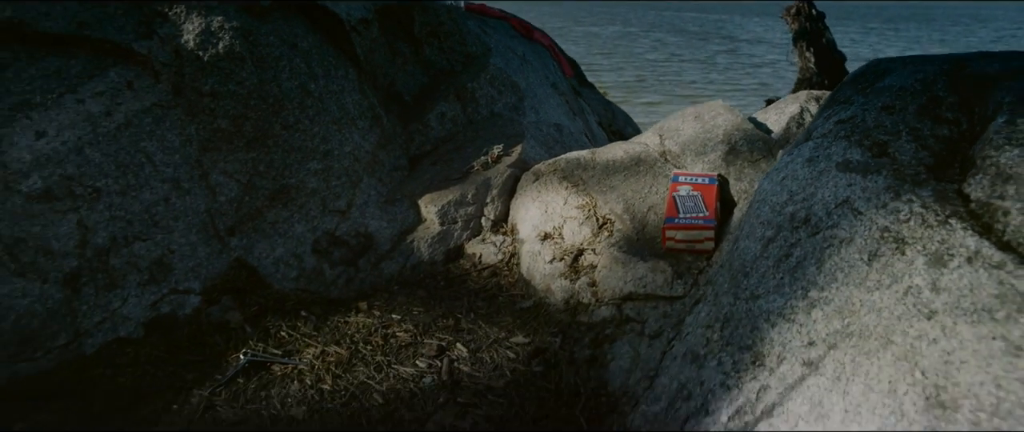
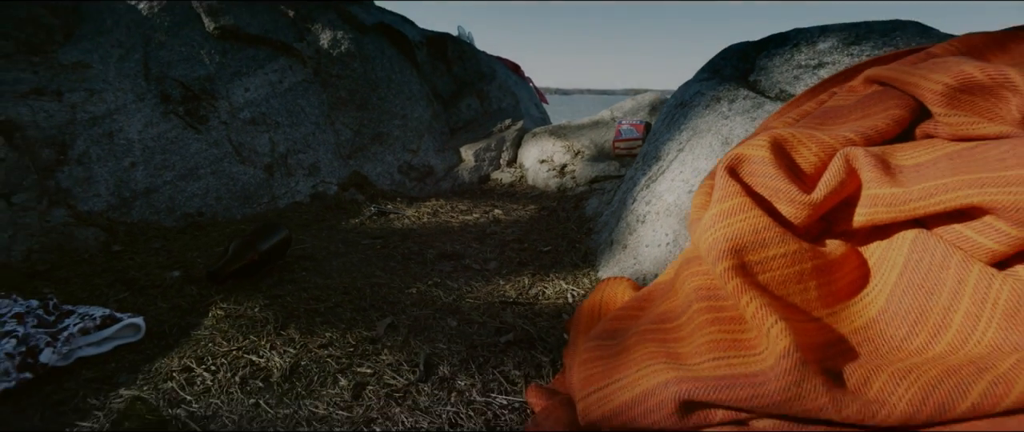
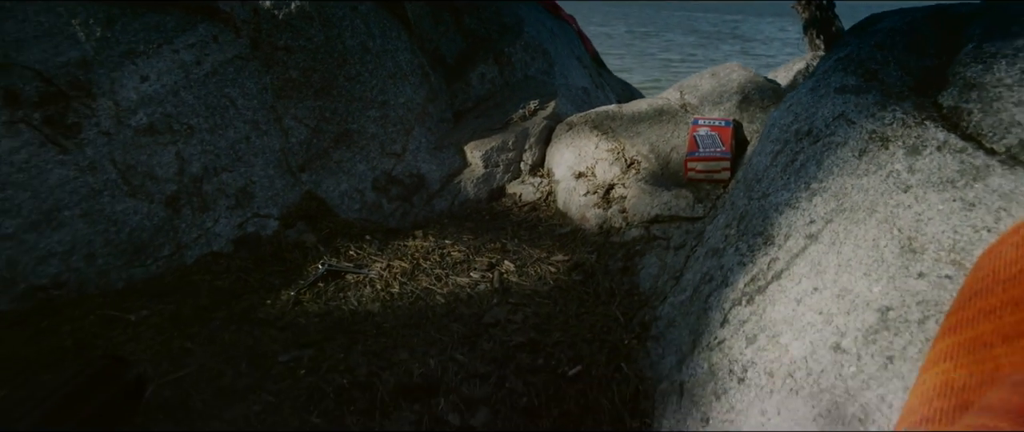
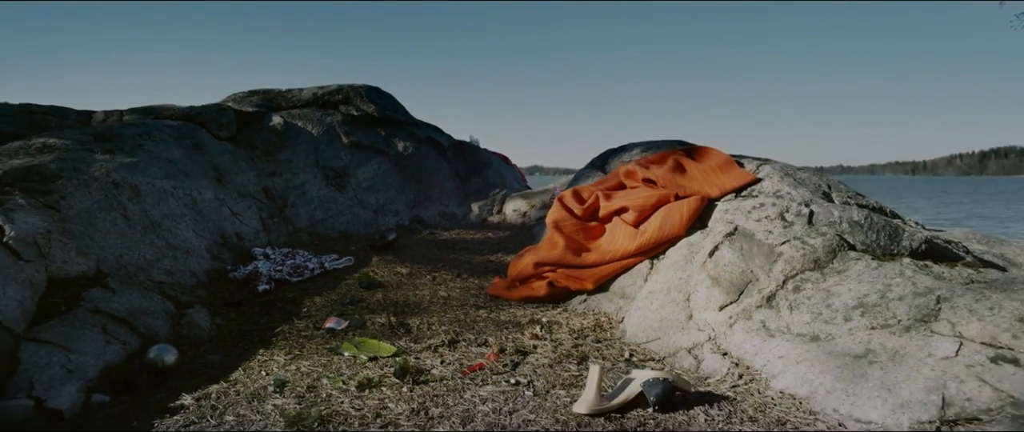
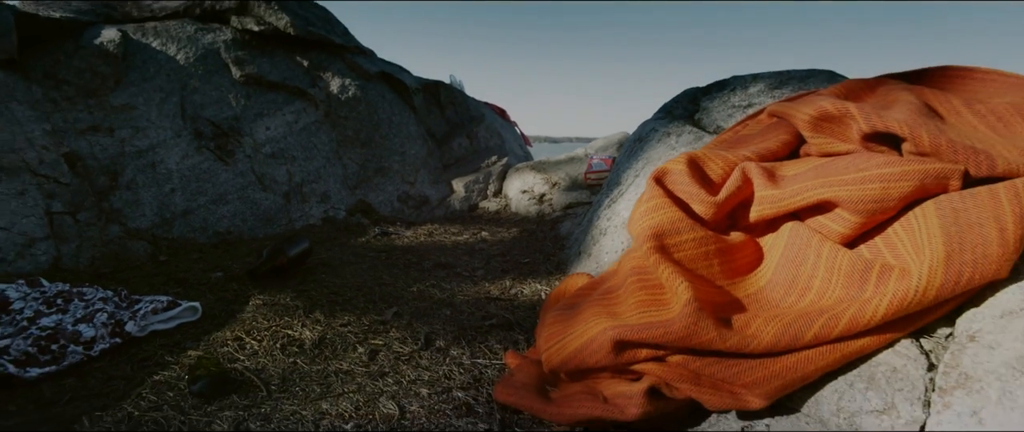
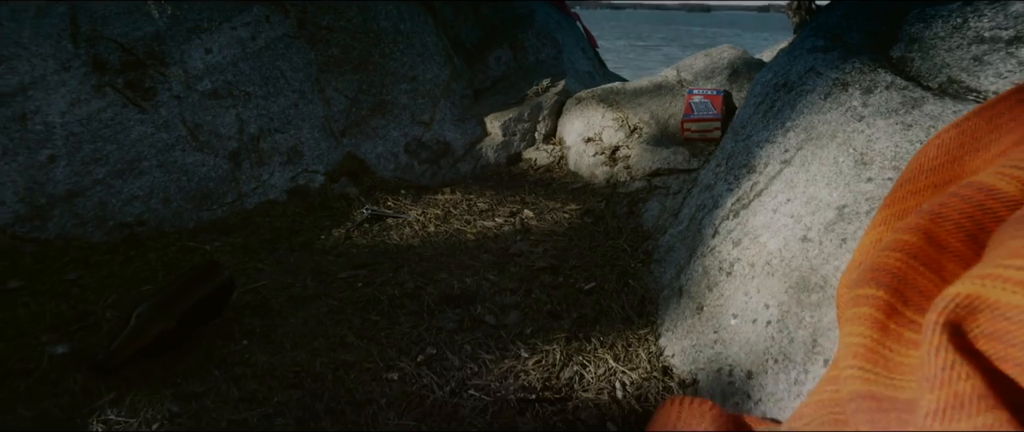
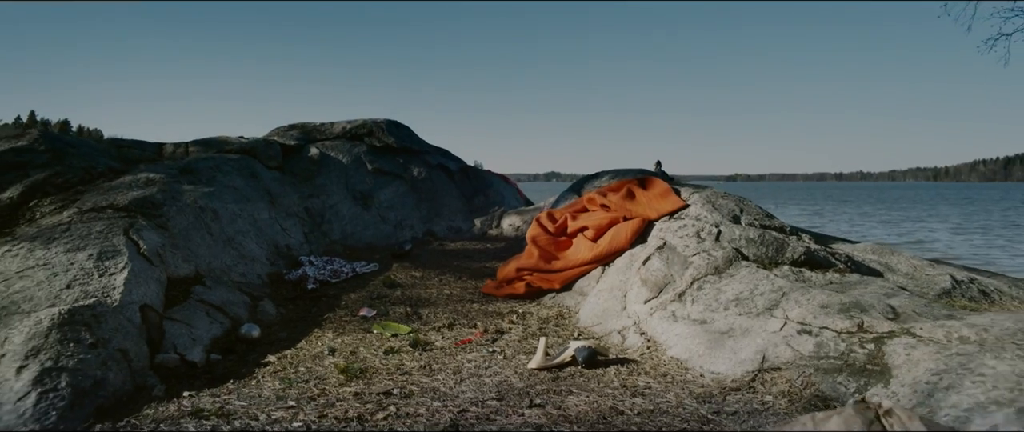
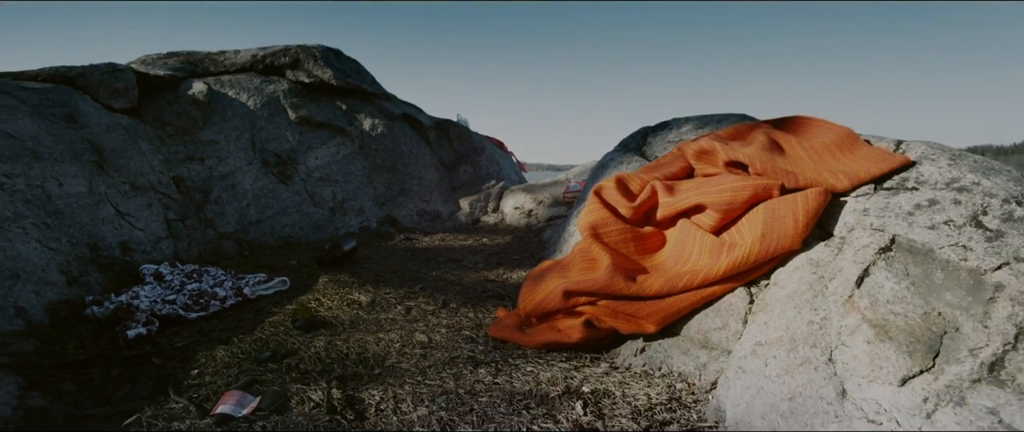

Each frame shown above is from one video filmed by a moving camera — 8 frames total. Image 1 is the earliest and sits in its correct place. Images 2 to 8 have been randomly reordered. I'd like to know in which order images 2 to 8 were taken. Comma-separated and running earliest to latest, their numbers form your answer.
3, 6, 2, 5, 8, 4, 7
